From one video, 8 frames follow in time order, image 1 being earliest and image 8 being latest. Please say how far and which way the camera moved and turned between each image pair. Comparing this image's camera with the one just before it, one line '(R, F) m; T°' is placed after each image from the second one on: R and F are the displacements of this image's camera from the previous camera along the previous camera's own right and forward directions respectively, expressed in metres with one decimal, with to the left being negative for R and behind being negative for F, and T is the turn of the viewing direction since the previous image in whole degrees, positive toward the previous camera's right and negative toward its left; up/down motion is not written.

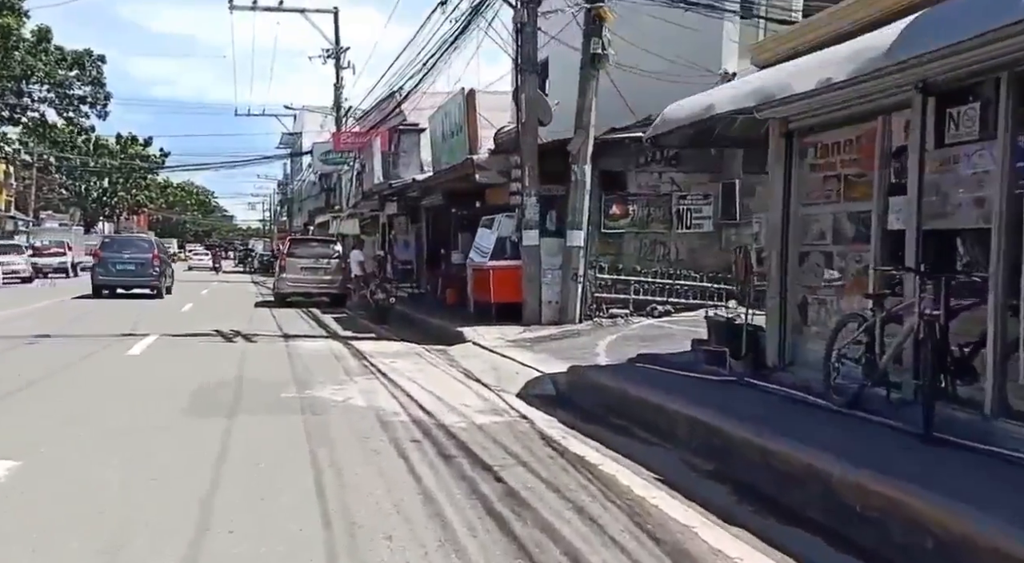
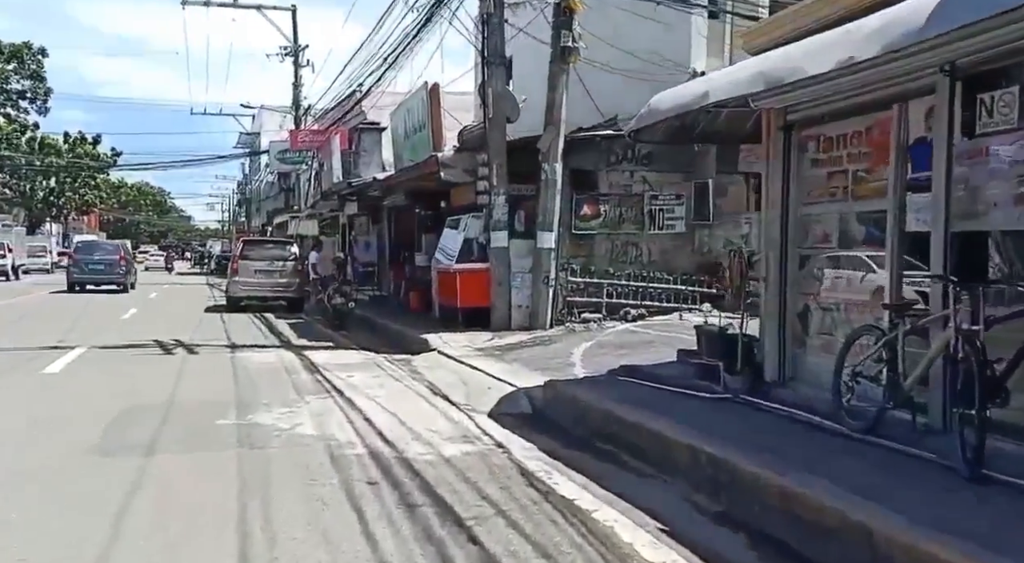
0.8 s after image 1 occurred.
(-0.1, +1.0) m; +2°
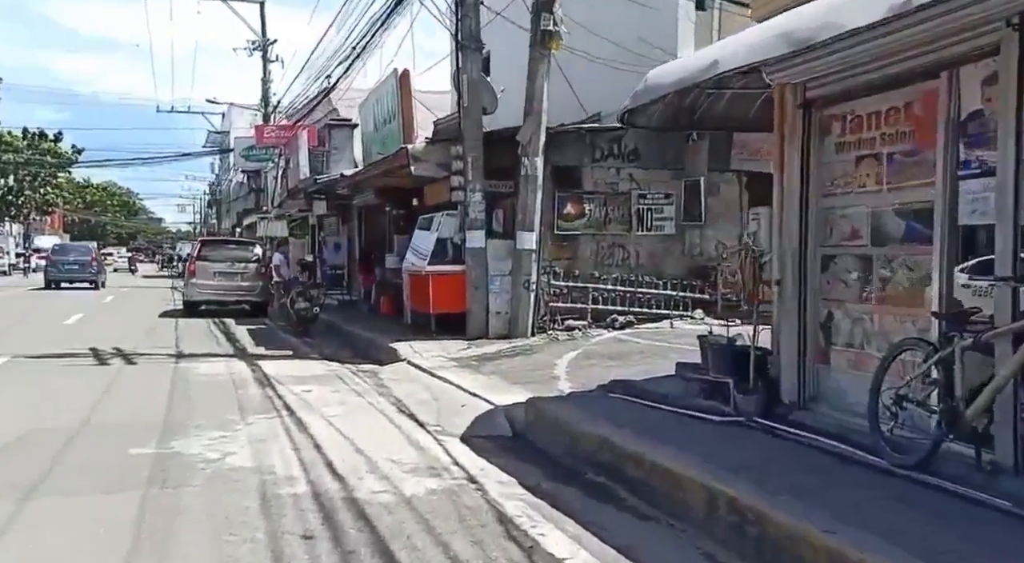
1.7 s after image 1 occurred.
(0.0, +1.2) m; +1°
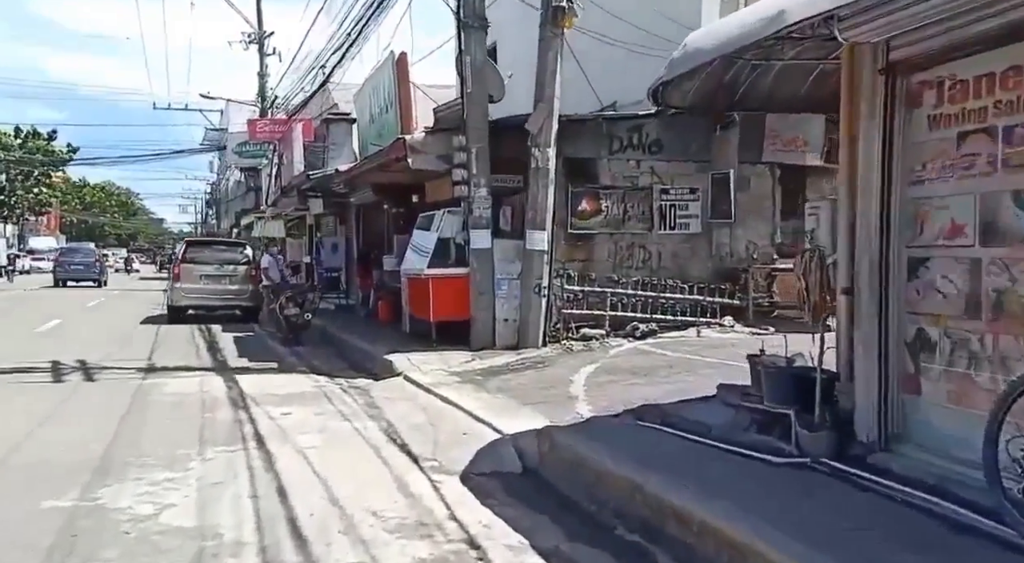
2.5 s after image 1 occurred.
(0.0, +1.4) m; 0°
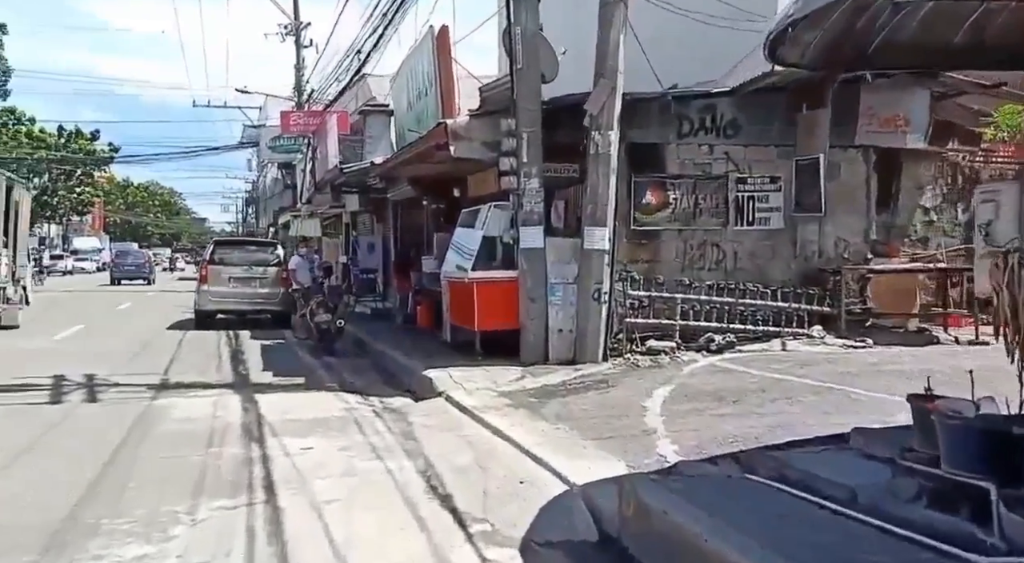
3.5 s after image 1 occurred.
(-0.2, +1.6) m; -3°
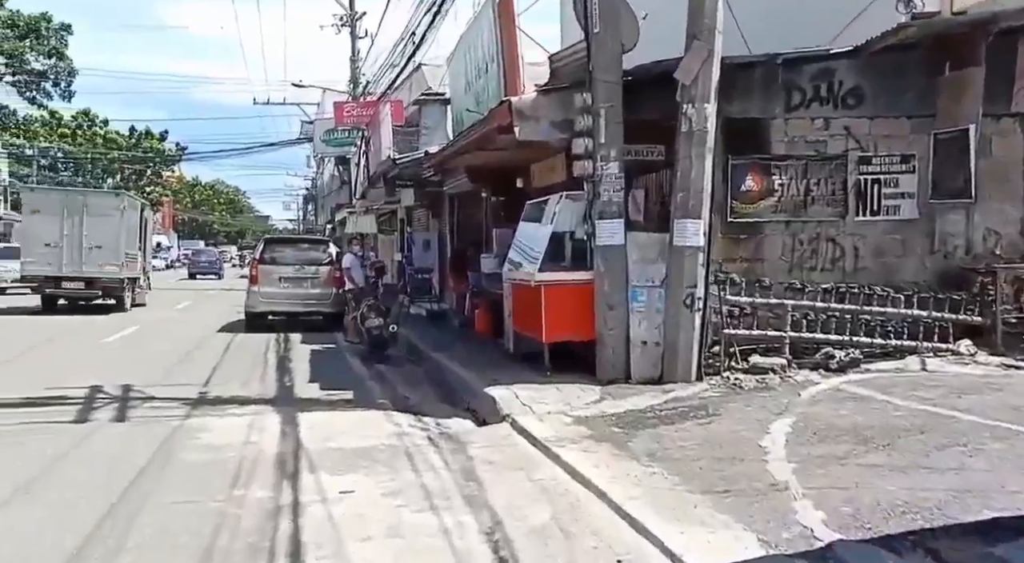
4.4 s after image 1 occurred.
(-0.2, +1.5) m; -4°
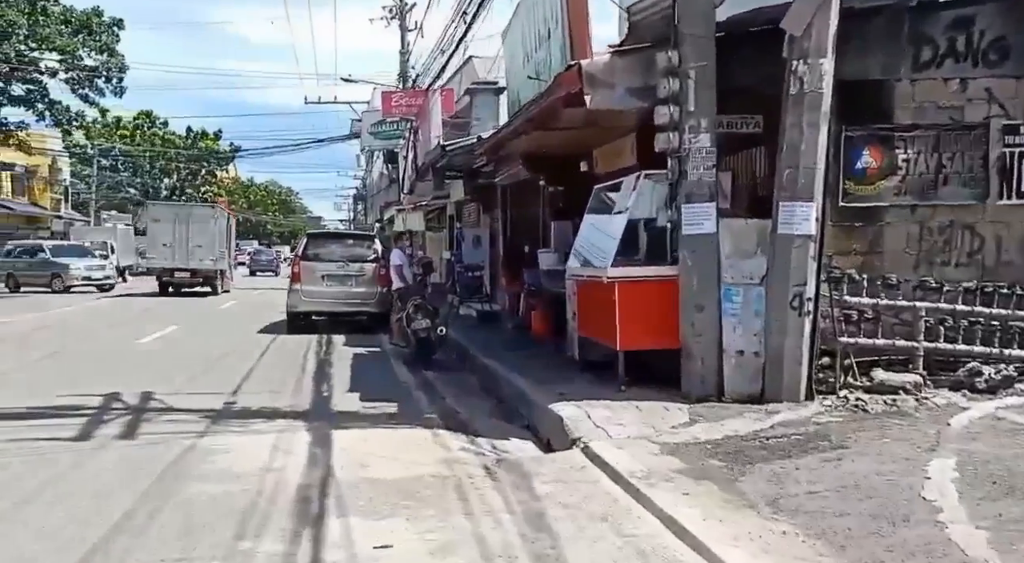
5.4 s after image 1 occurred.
(-0.2, +1.5) m; -3°
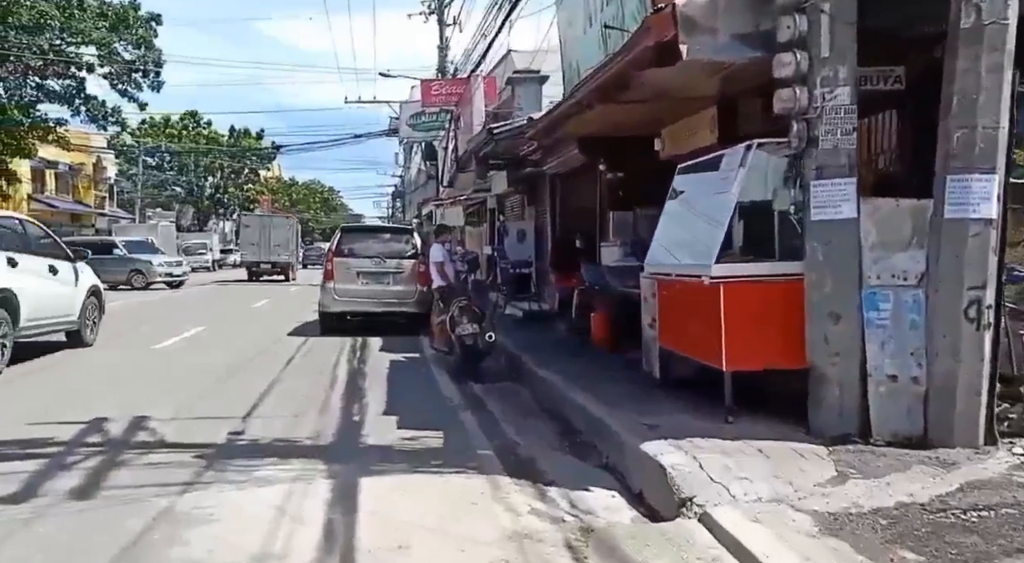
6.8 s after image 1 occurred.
(-0.3, +1.8) m; -3°
